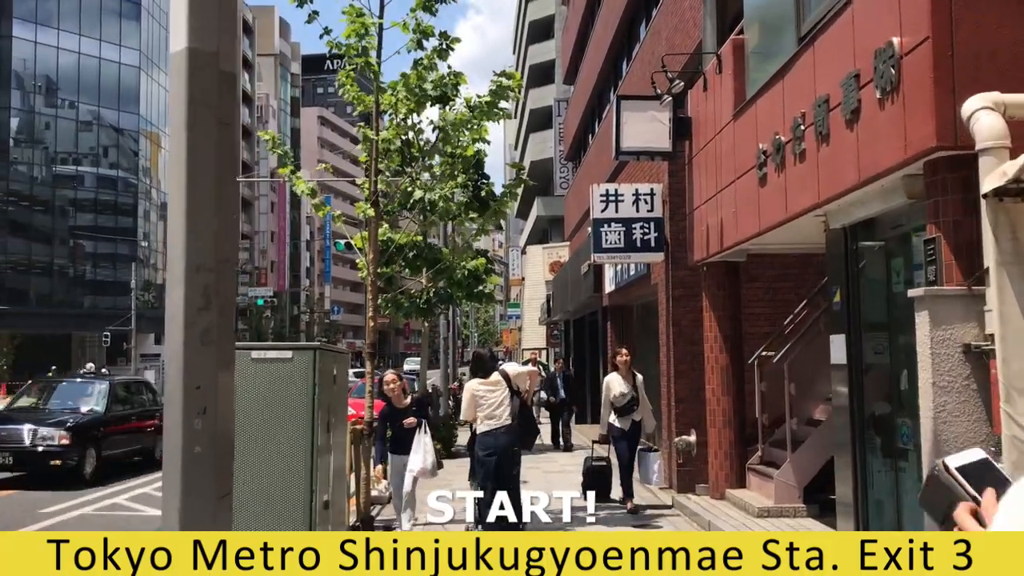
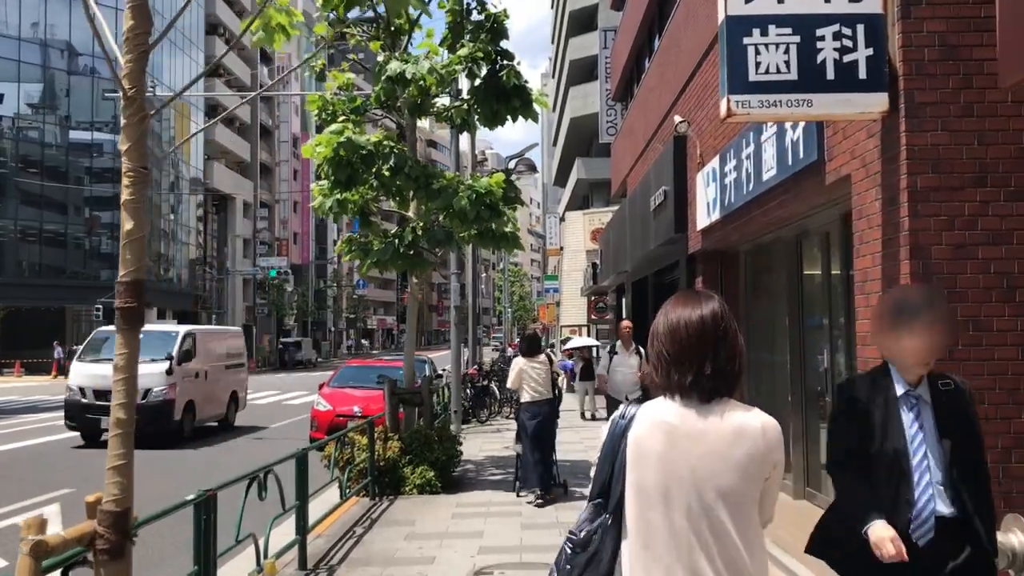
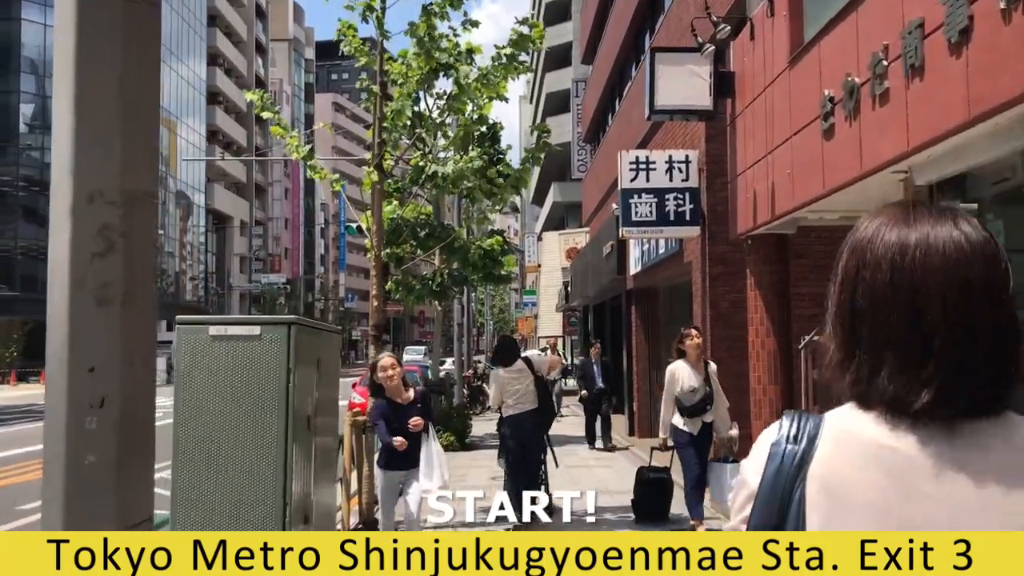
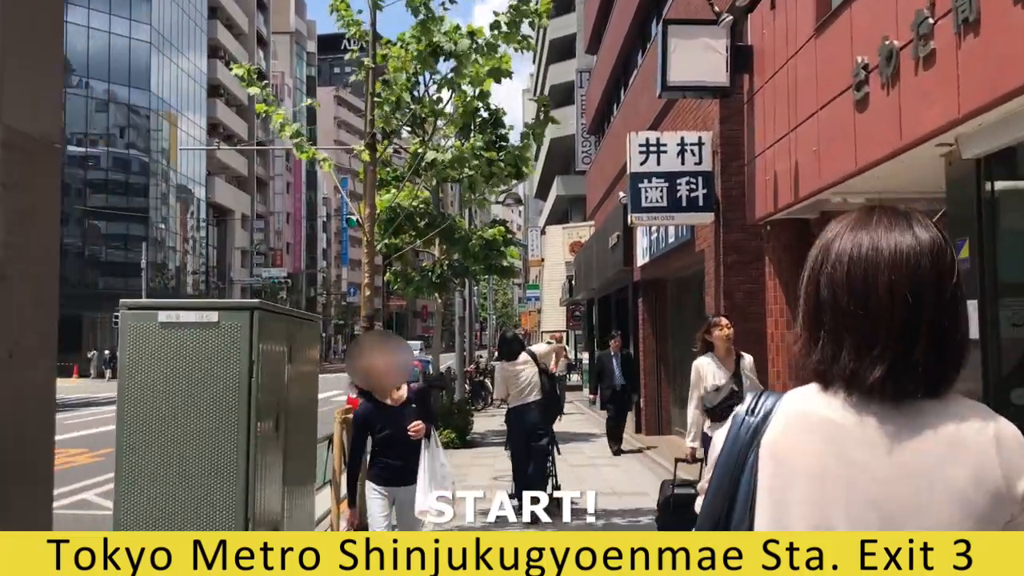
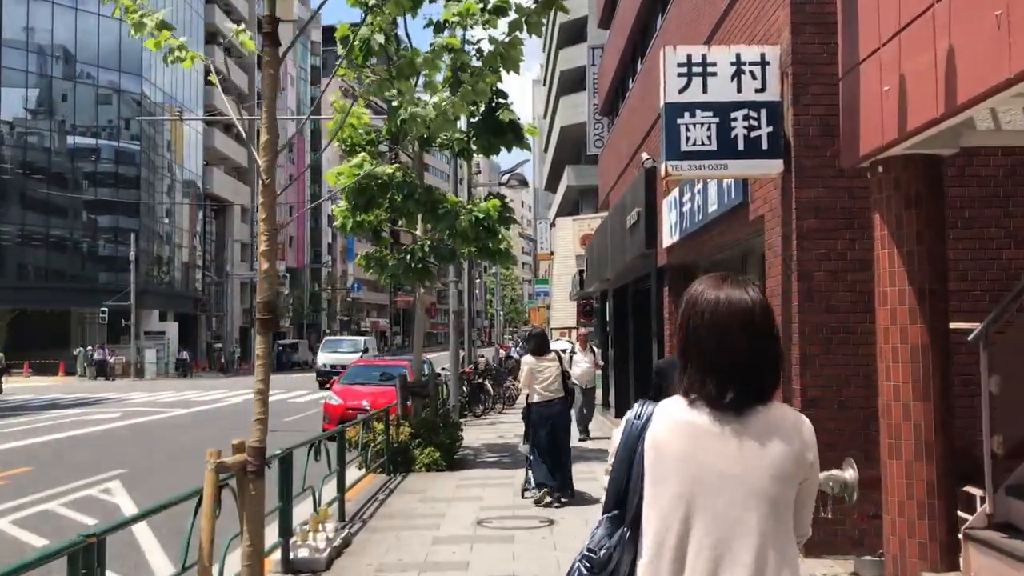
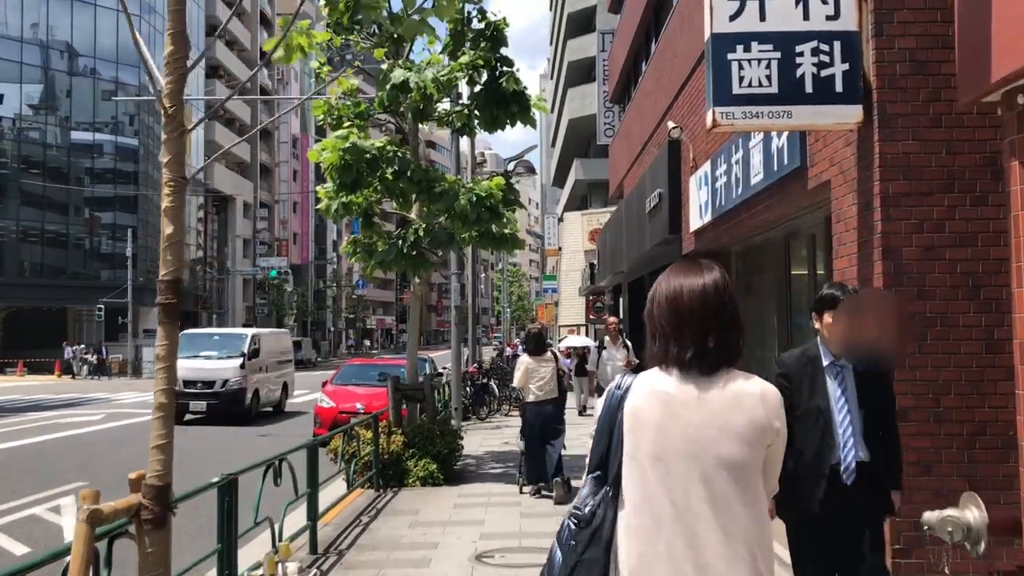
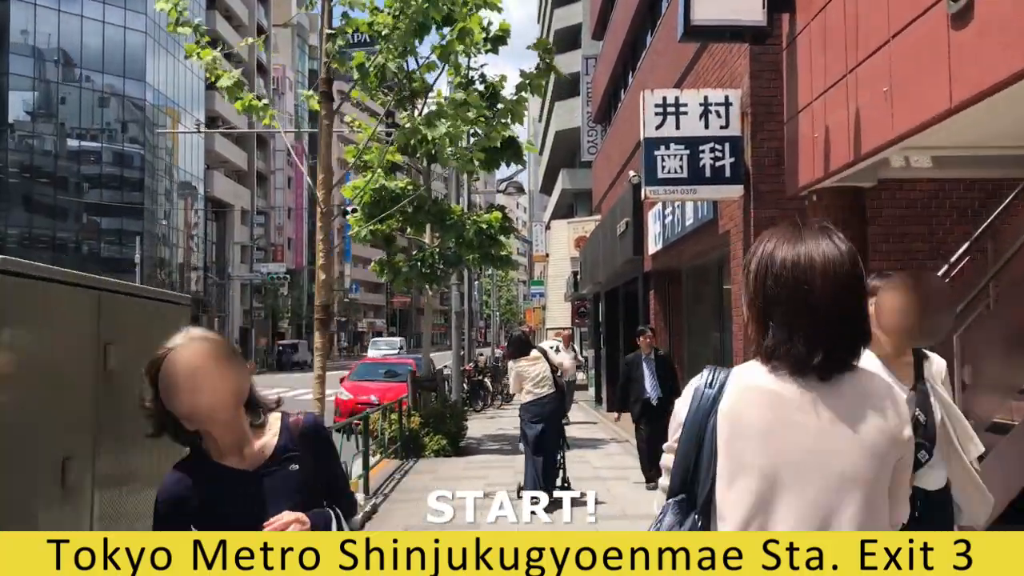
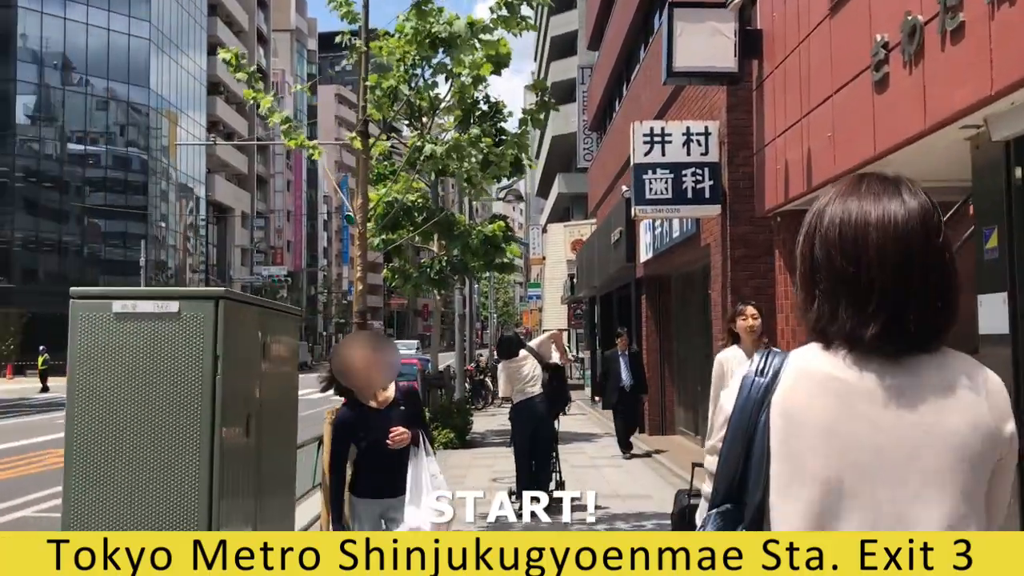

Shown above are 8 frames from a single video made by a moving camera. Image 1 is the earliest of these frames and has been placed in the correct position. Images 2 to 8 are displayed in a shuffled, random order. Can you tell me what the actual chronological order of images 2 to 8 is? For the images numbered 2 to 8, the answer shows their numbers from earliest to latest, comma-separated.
3, 4, 8, 7, 5, 6, 2
